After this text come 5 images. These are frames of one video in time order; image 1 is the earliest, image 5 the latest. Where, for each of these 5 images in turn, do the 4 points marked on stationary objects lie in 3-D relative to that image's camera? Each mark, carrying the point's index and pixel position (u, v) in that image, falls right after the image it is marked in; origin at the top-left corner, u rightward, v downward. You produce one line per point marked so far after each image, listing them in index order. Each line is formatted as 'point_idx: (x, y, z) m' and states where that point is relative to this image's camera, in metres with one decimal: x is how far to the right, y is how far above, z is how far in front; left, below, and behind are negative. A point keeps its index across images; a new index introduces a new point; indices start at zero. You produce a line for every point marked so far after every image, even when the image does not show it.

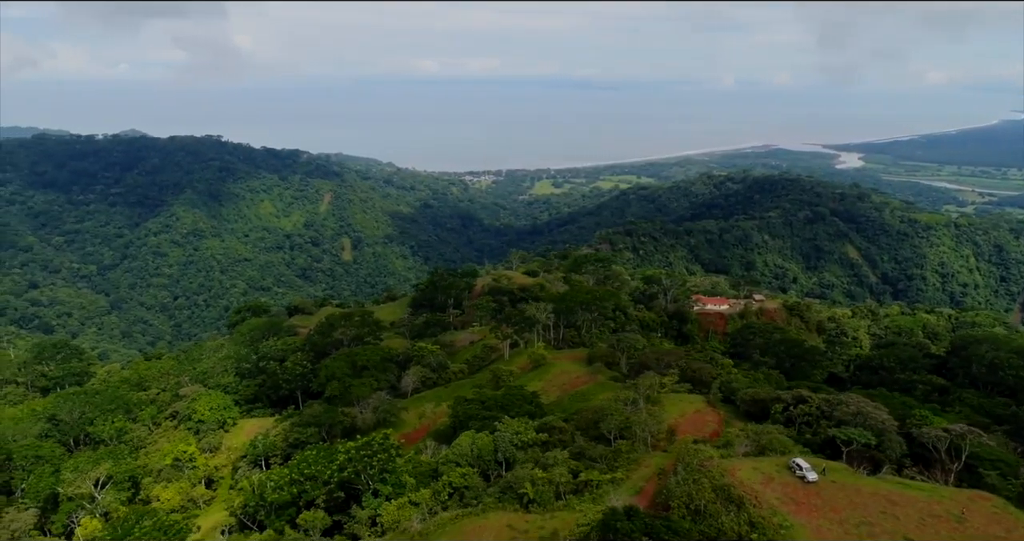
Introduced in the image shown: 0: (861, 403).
0: (+11.7, -4.5, +20.0) m
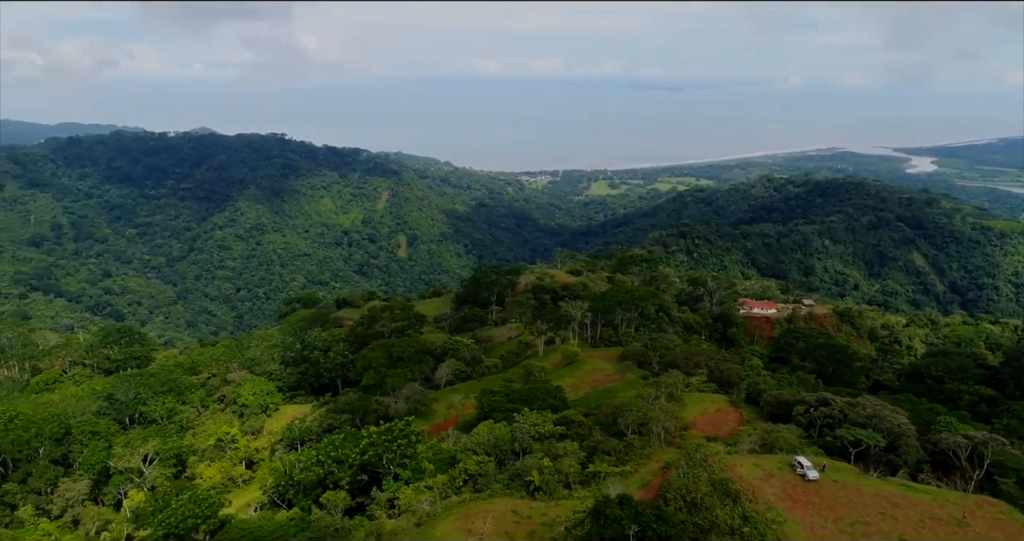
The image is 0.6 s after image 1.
0: (+12.1, -4.4, +19.5) m
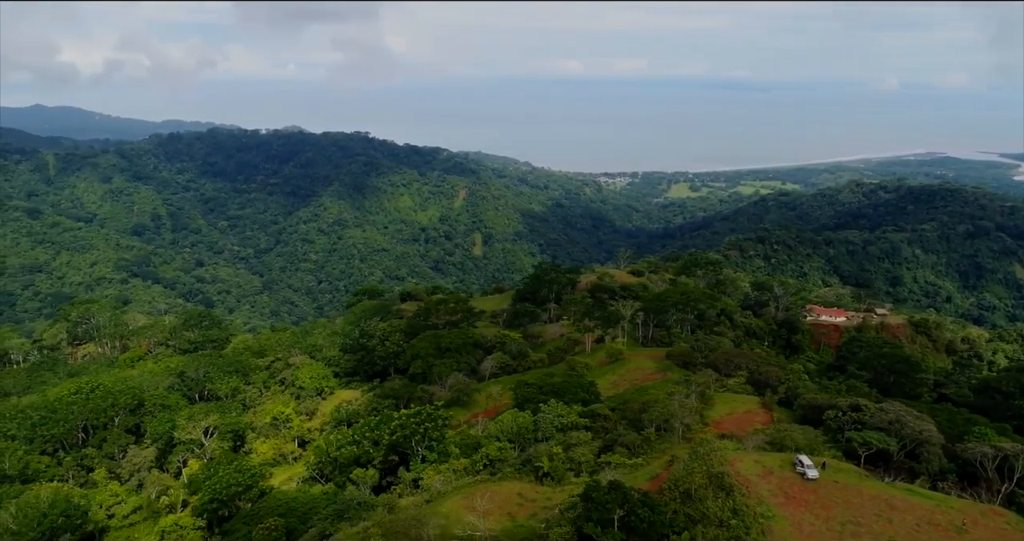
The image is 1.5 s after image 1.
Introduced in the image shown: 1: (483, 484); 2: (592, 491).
0: (+12.5, -4.5, +18.8) m
1: (-0.9, -6.8, +19.1) m
2: (+1.9, -5.1, +13.8) m
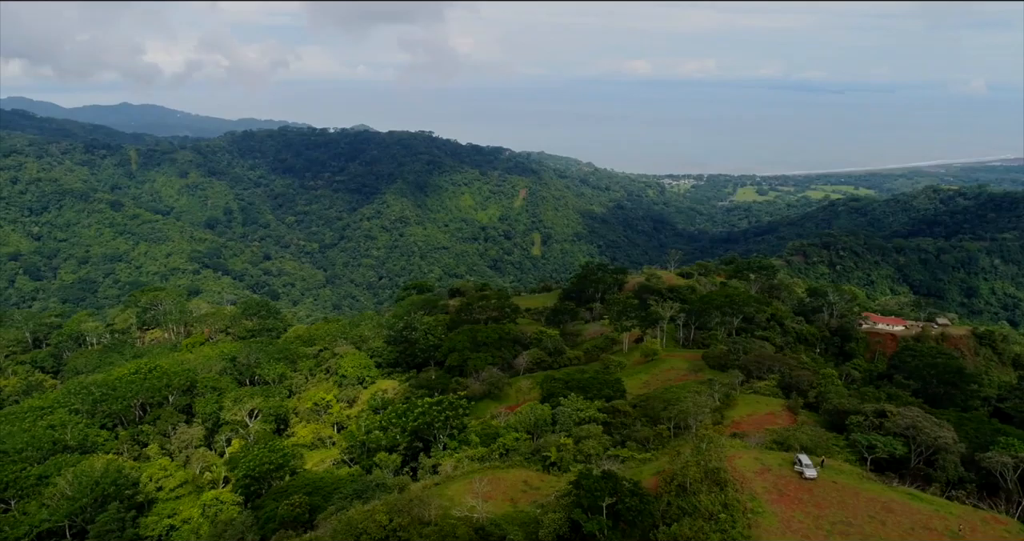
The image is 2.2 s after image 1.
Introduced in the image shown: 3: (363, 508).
0: (+12.7, -4.5, +18.2) m
1: (-0.6, -6.6, +19.6) m
2: (+1.8, -4.9, +14.1) m
3: (-4.7, -7.5, +19.0) m
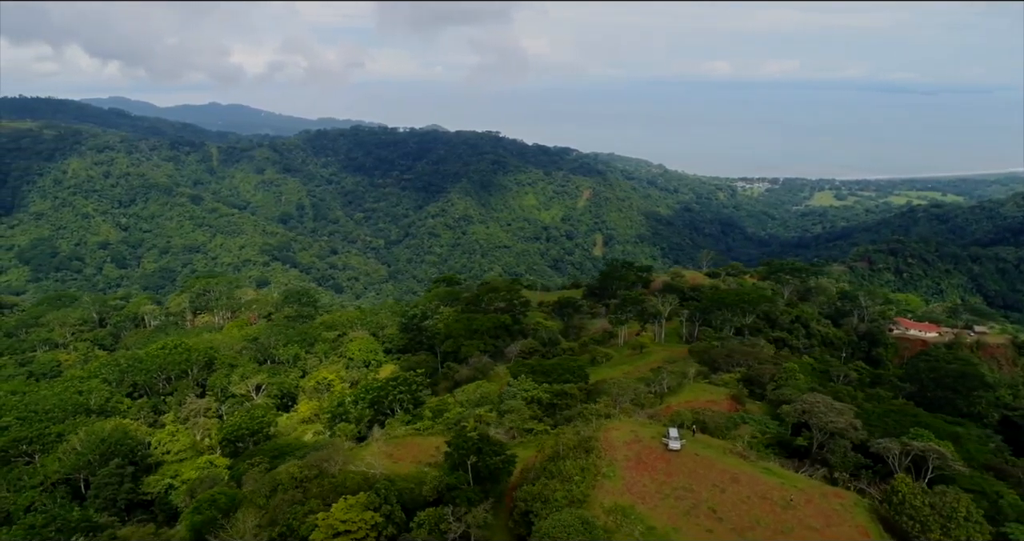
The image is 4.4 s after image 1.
0: (+9.9, -4.2, +18.4) m
1: (-3.4, -5.8, +20.5) m
2: (-1.2, -4.3, +14.9) m
3: (-7.5, -6.6, +20.1) m
